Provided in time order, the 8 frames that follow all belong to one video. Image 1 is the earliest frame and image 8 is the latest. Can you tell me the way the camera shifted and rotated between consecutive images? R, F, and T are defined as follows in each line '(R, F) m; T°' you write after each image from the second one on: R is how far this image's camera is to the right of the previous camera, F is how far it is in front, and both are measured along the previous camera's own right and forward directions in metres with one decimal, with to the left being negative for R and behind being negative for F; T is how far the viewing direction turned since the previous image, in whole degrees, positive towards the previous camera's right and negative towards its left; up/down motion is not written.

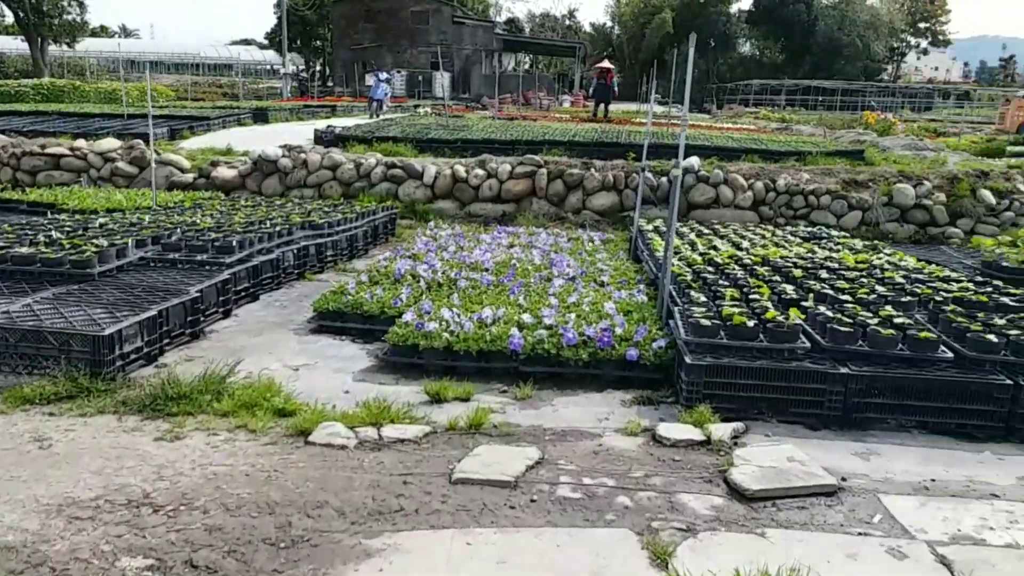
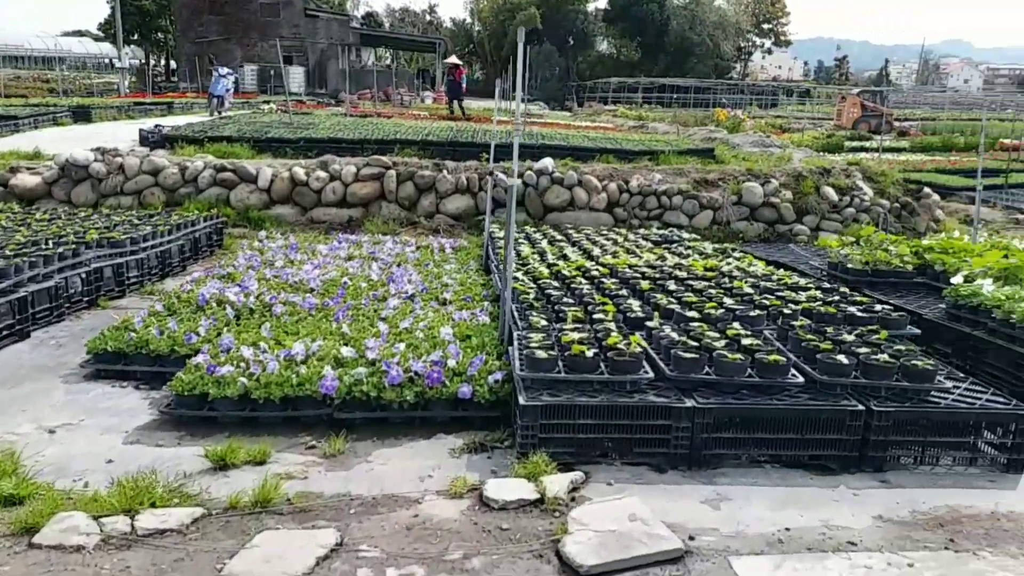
(+0.3, +0.6) m; +9°
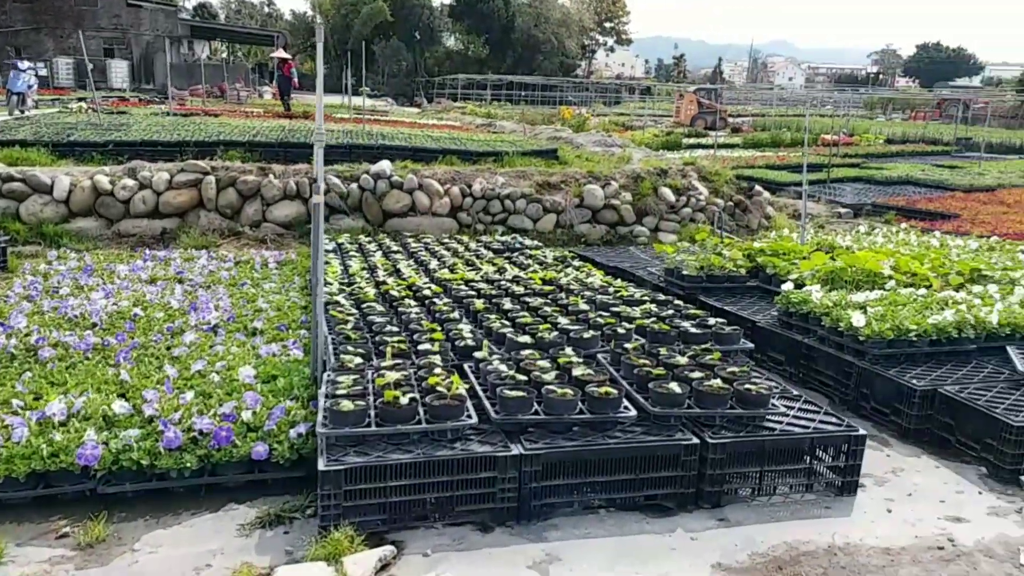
(+0.3, +0.5) m; +10°
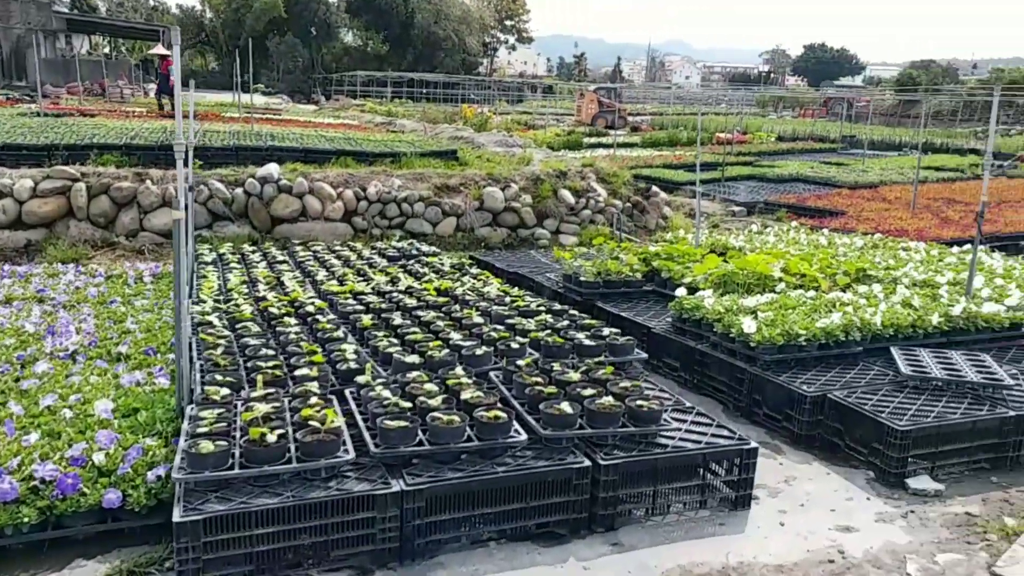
(+0.1, +0.2) m; +6°
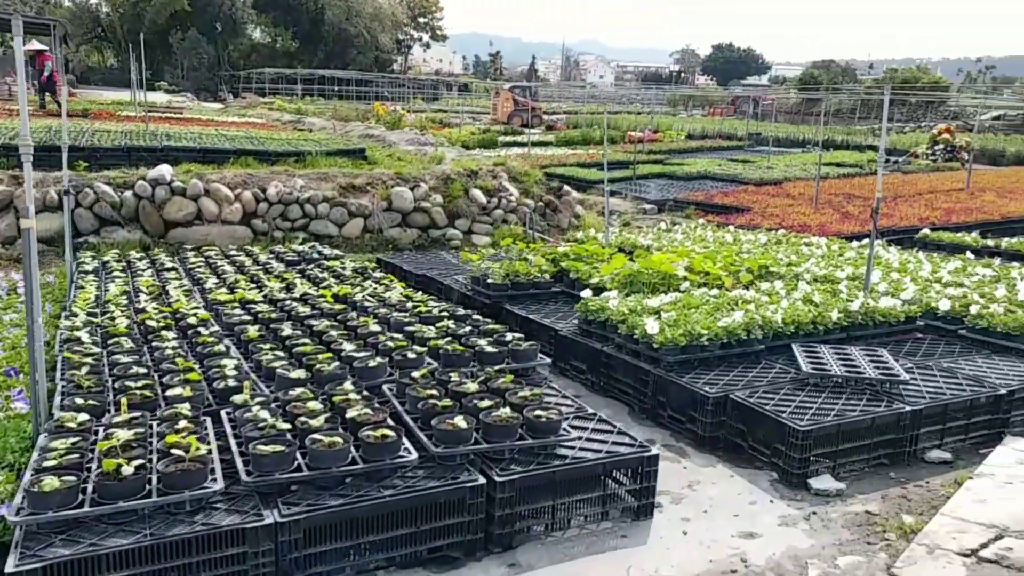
(+0.2, +0.2) m; +6°
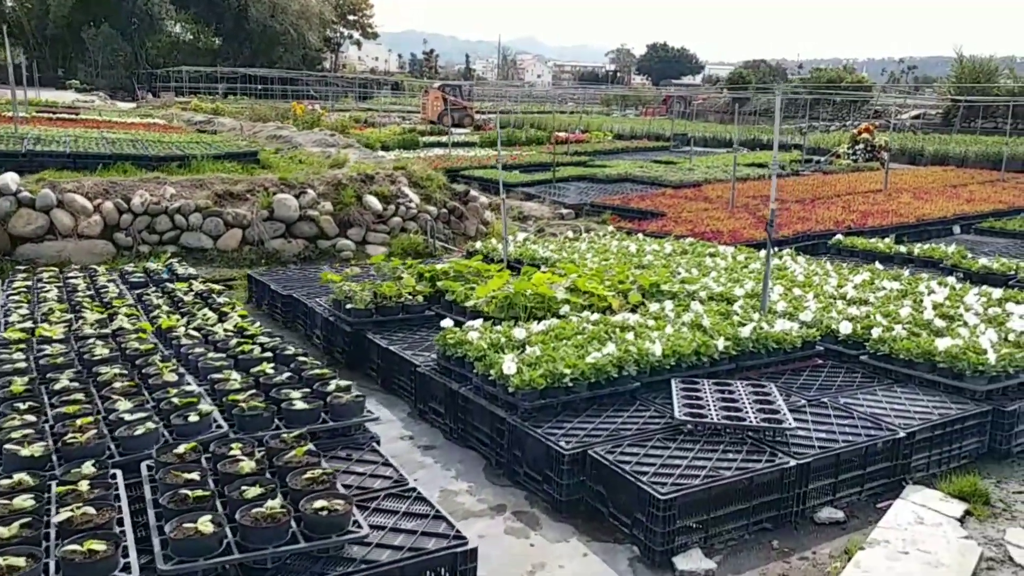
(+0.6, +0.8) m; +4°
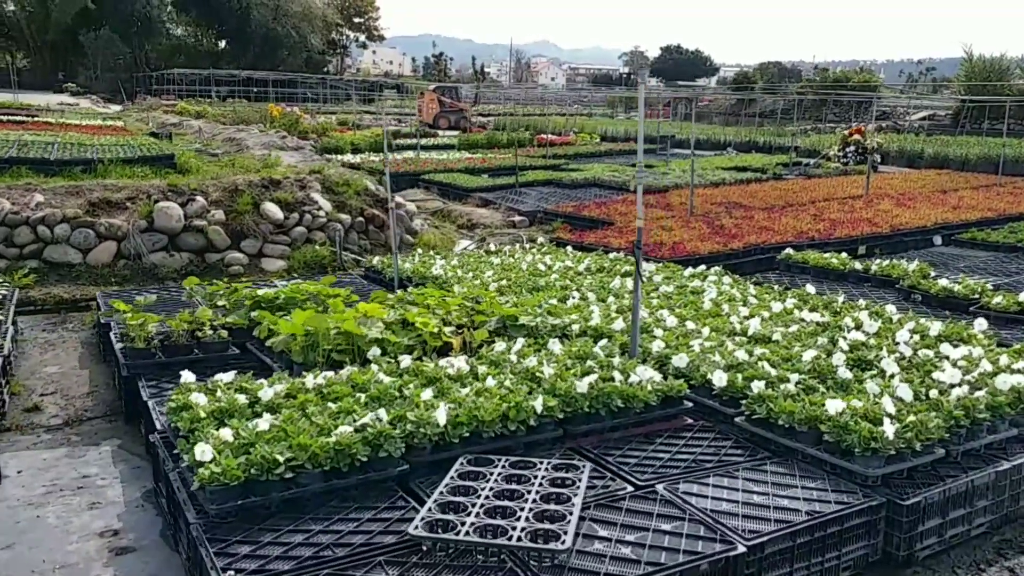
(+1.3, +1.2) m; -1°
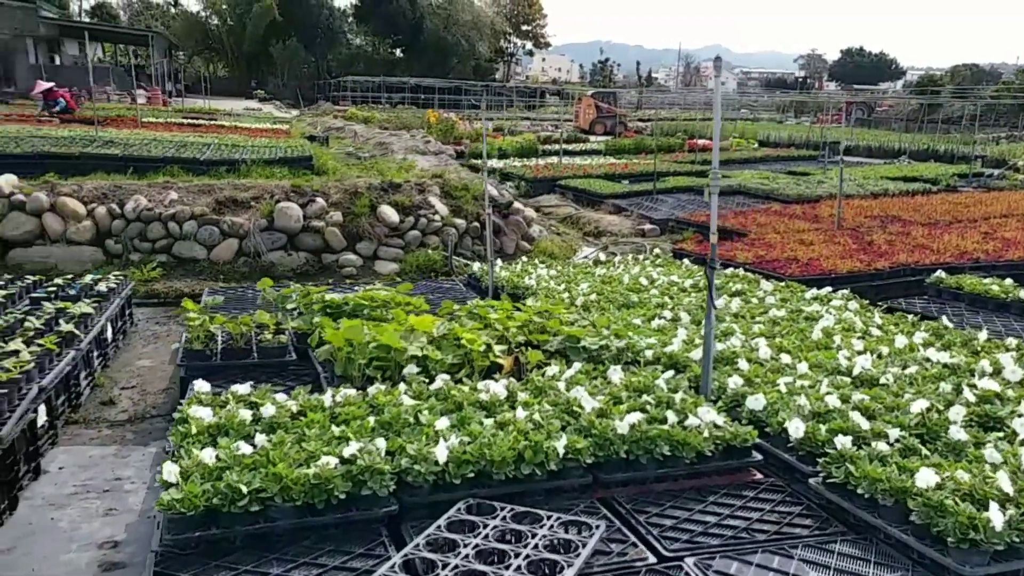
(+0.6, +0.5) m; -11°
